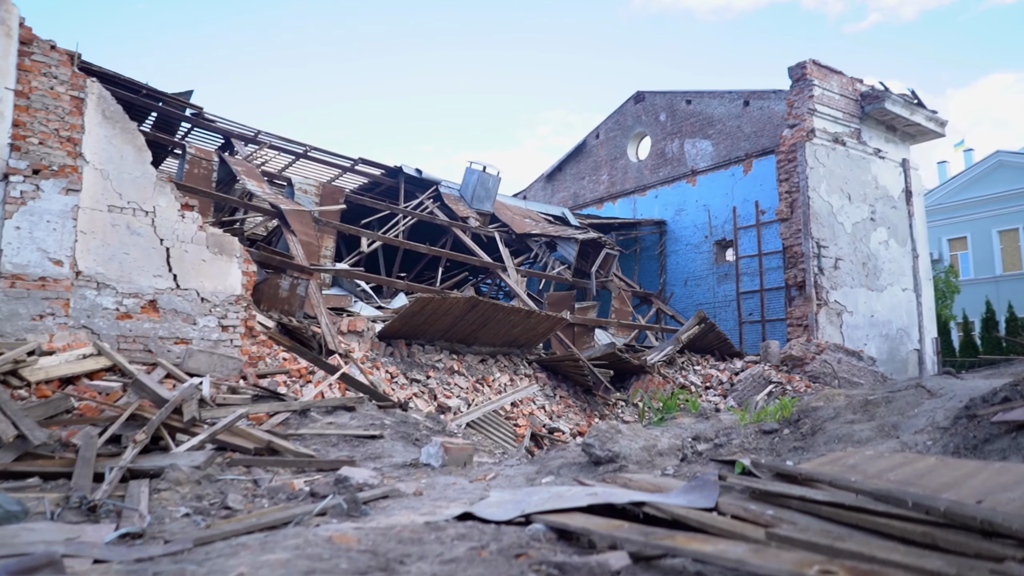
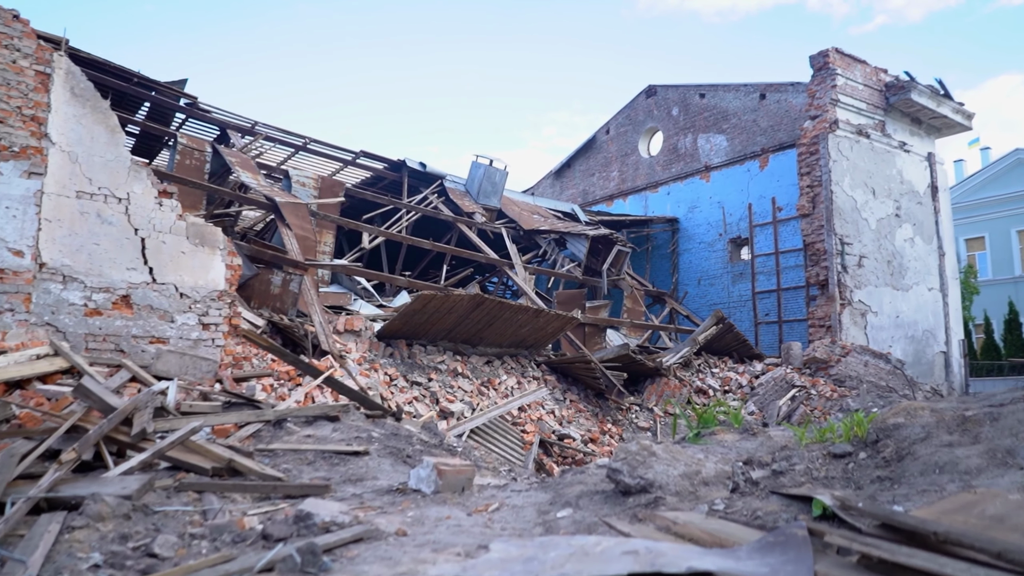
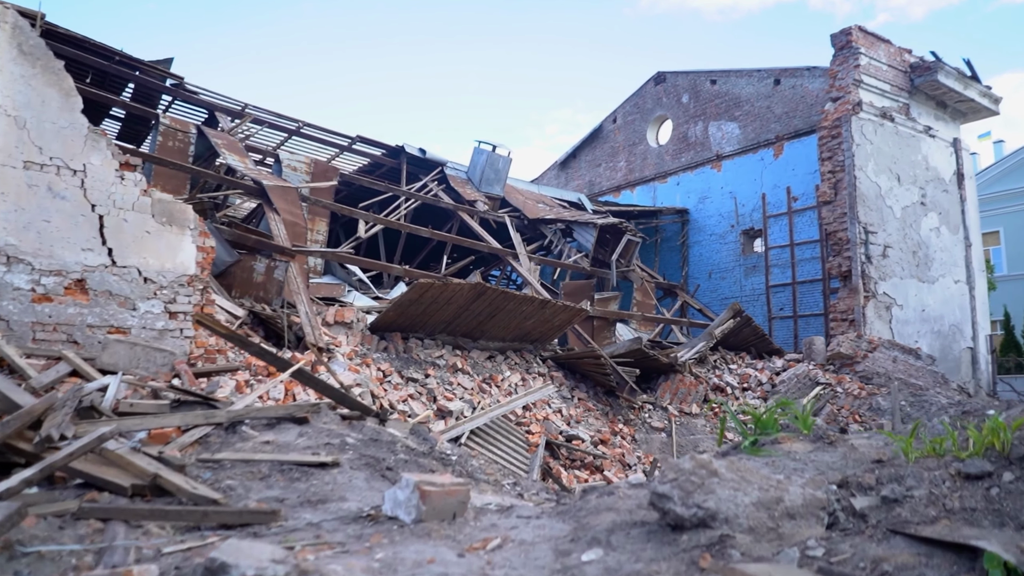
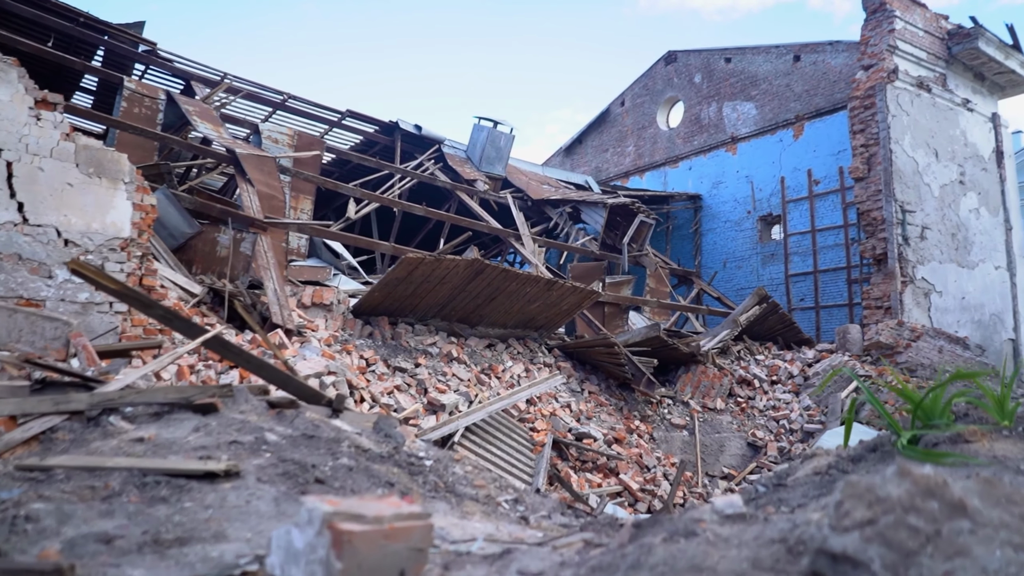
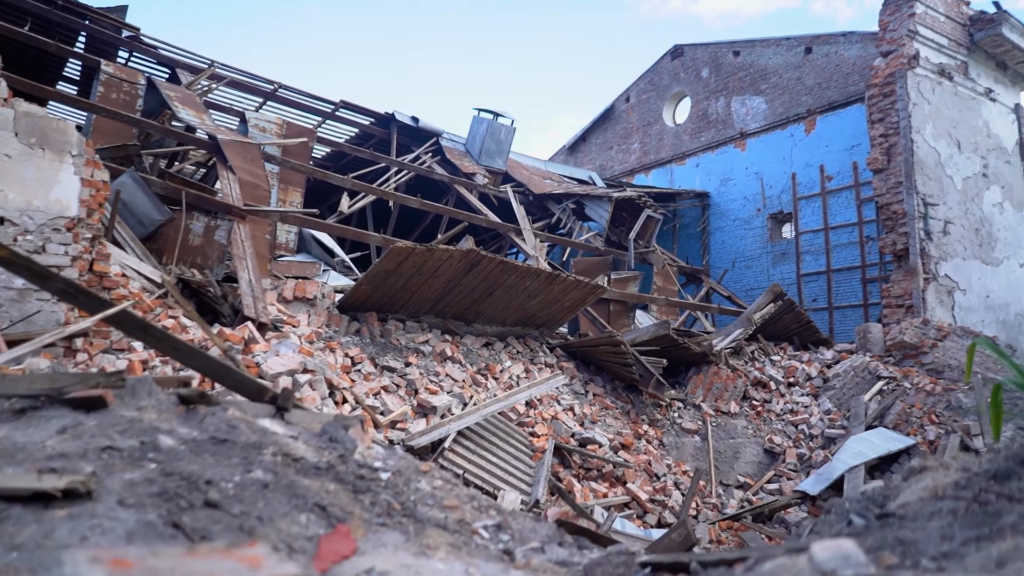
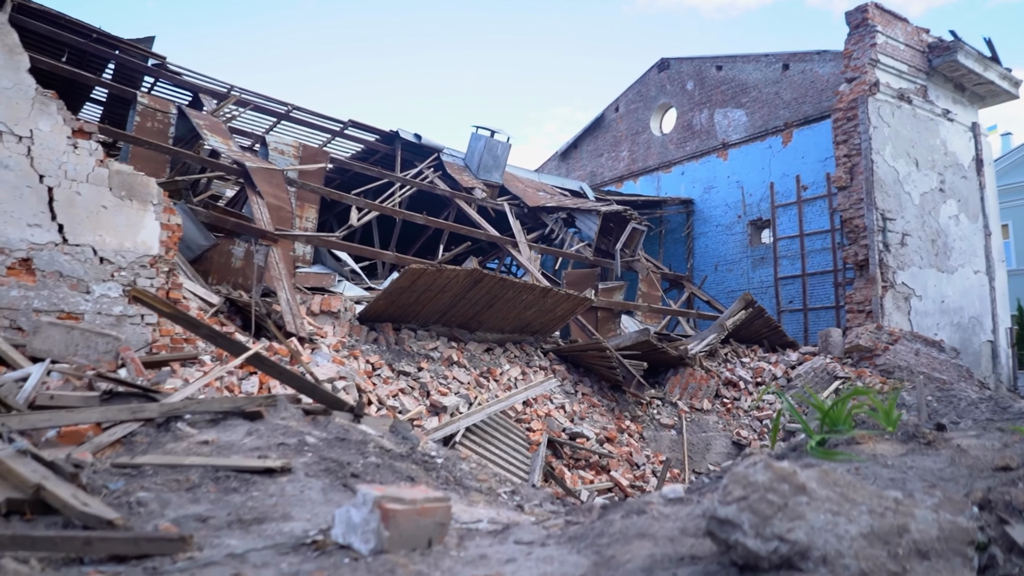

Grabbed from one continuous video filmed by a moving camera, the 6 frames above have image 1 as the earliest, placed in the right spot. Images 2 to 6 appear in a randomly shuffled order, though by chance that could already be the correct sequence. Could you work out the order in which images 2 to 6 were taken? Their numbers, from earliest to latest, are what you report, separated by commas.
2, 3, 6, 4, 5
